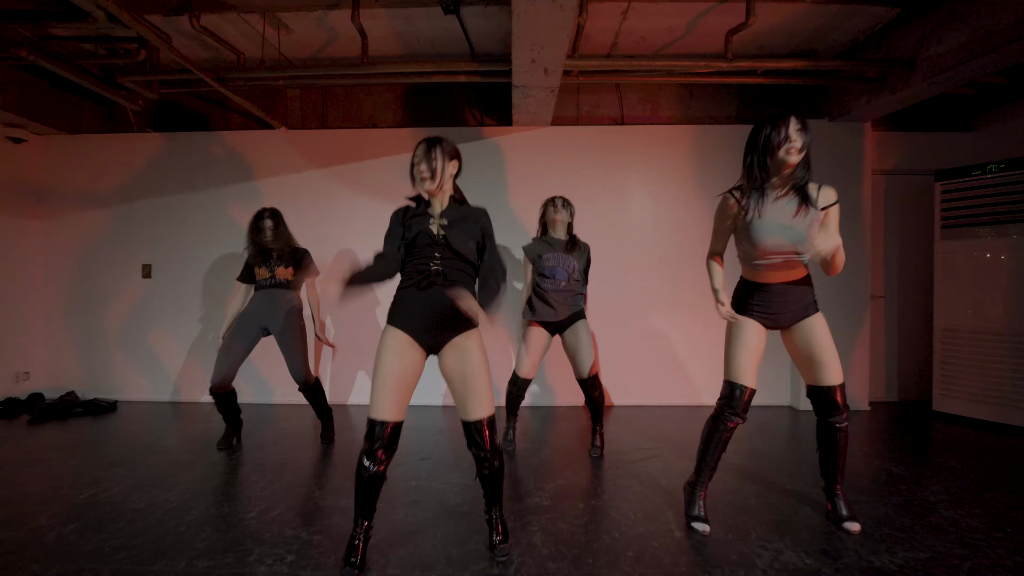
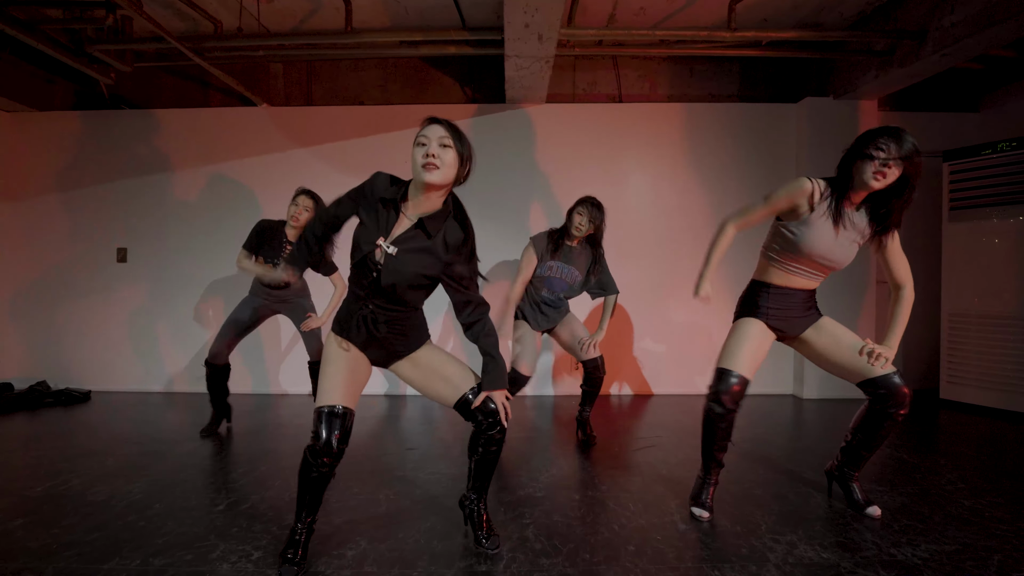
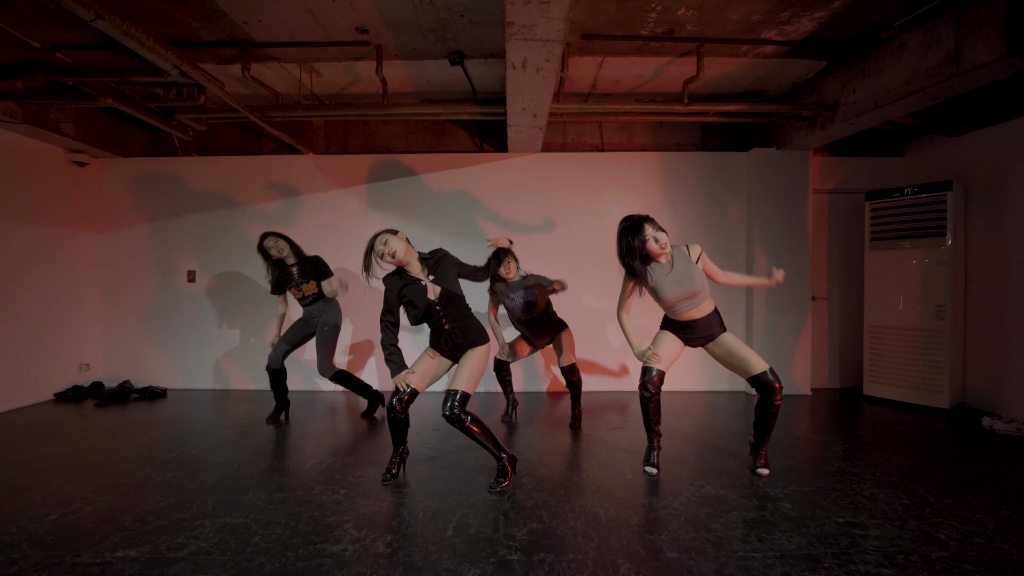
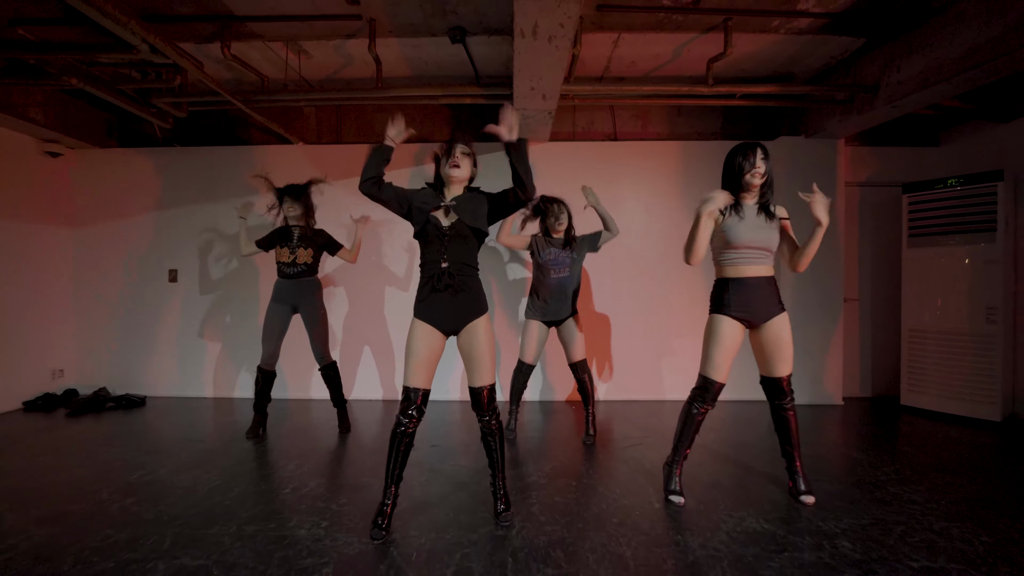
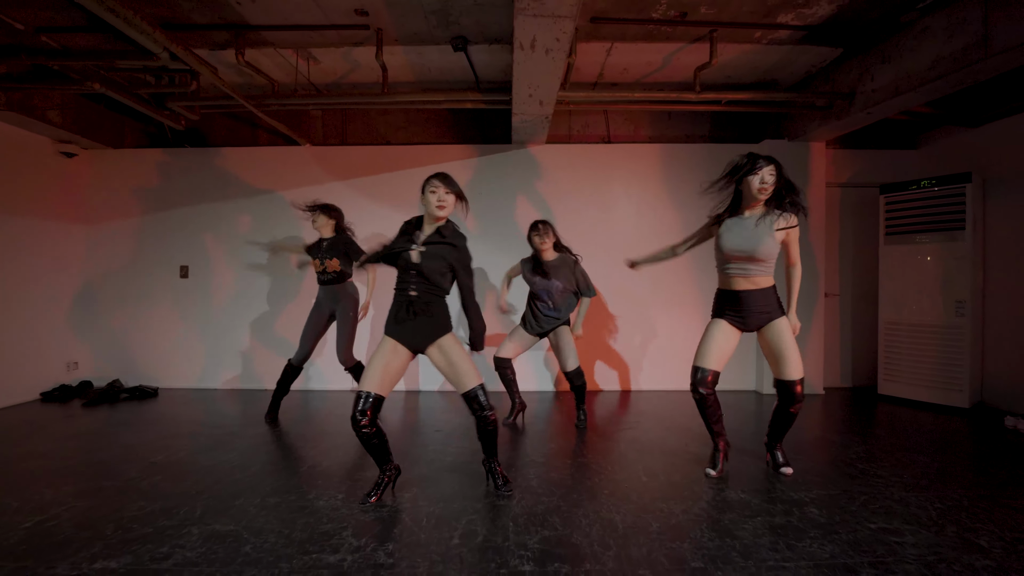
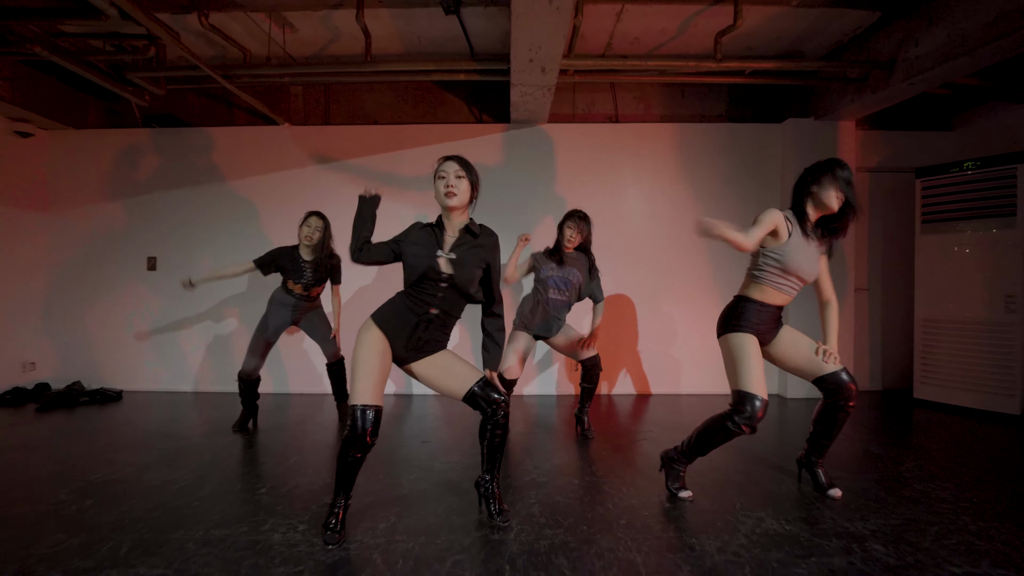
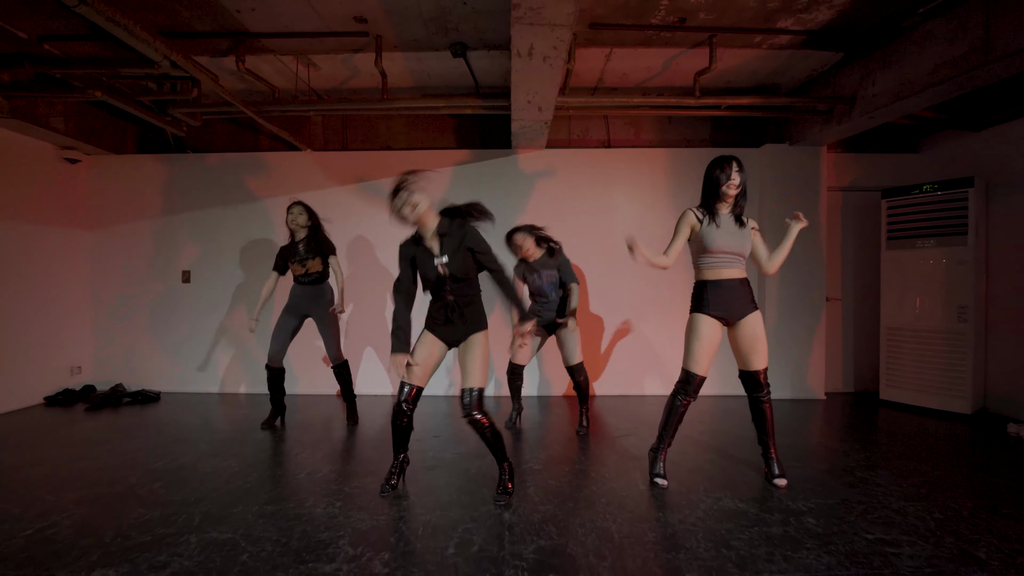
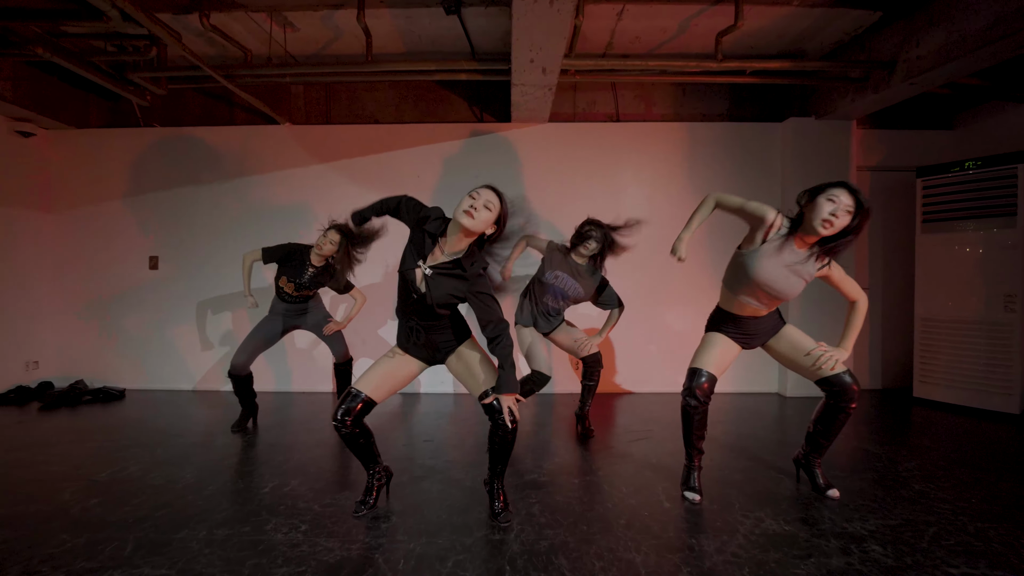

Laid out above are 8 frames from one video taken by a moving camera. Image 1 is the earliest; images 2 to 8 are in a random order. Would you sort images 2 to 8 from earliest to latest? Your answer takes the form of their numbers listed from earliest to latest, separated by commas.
4, 7, 3, 8, 2, 6, 5
